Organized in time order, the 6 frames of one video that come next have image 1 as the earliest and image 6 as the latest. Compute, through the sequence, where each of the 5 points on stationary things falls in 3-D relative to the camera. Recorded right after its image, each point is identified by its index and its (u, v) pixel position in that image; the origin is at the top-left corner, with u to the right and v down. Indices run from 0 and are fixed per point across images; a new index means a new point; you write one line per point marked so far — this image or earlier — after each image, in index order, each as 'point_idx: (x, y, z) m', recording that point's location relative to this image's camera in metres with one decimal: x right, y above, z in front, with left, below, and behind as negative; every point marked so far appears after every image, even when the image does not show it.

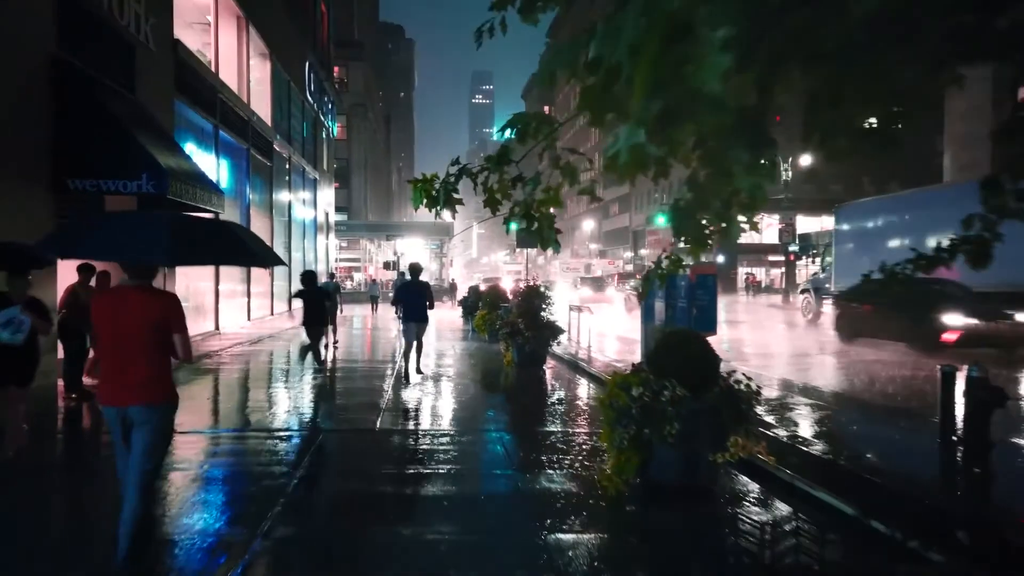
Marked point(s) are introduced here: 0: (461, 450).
0: (-0.6, -1.8, +8.9) m
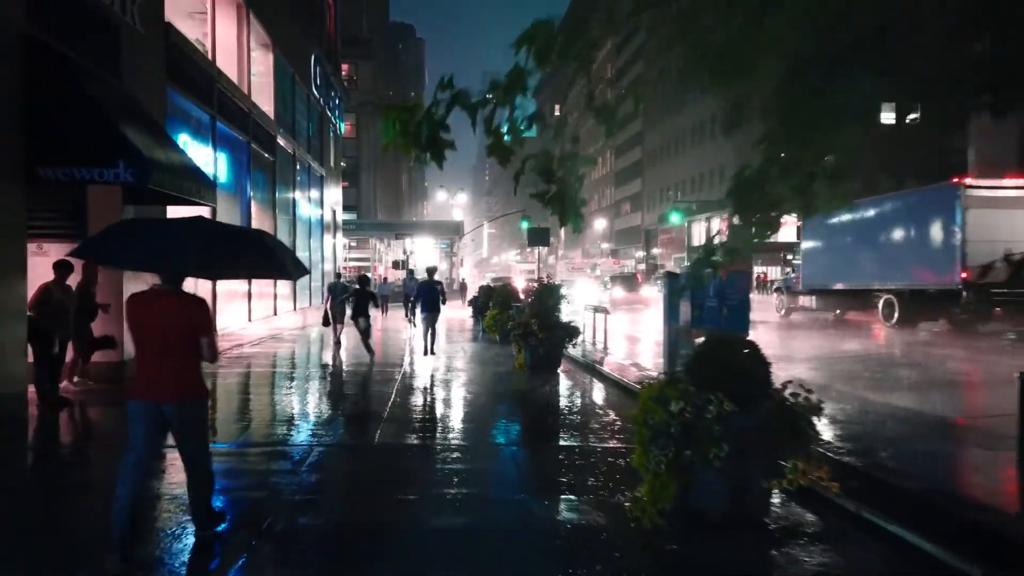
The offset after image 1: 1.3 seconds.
0: (-0.4, -1.7, +8.0) m
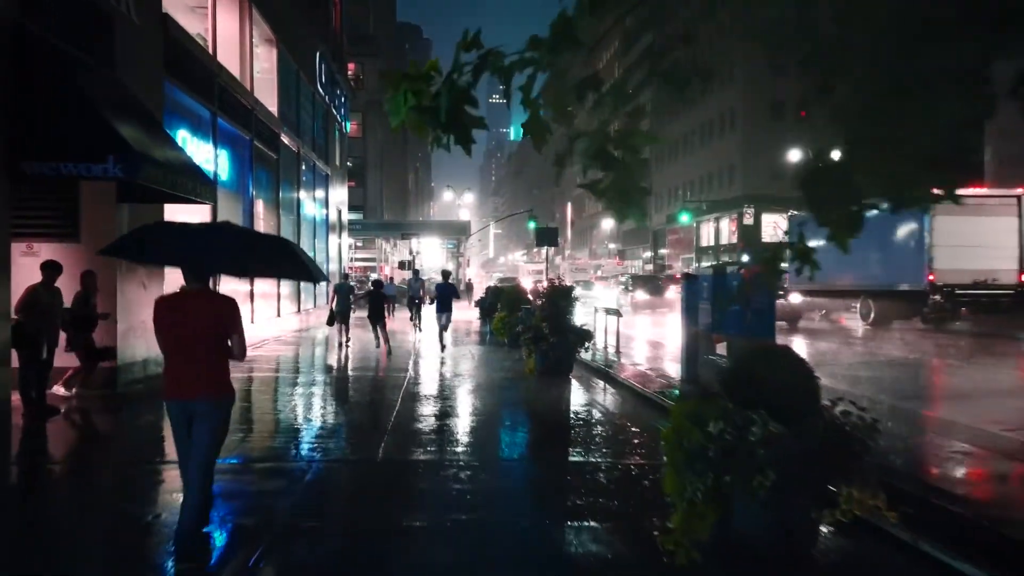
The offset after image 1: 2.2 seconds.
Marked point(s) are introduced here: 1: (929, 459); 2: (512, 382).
0: (-0.3, -1.8, +7.5) m
1: (+3.9, -1.6, +7.9) m
2: (0.0, -1.6, +14.1) m
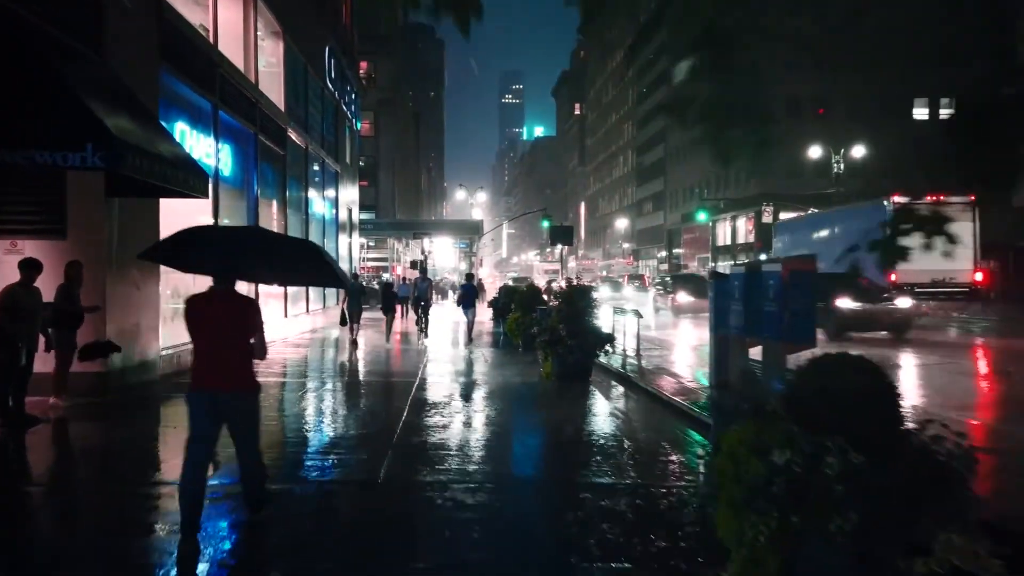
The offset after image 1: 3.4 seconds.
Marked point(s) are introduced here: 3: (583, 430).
0: (-0.2, -1.8, +6.7) m
1: (+4.1, -1.6, +7.1) m
2: (+0.2, -1.6, +13.3) m
3: (+0.9, -1.7, +10.2) m
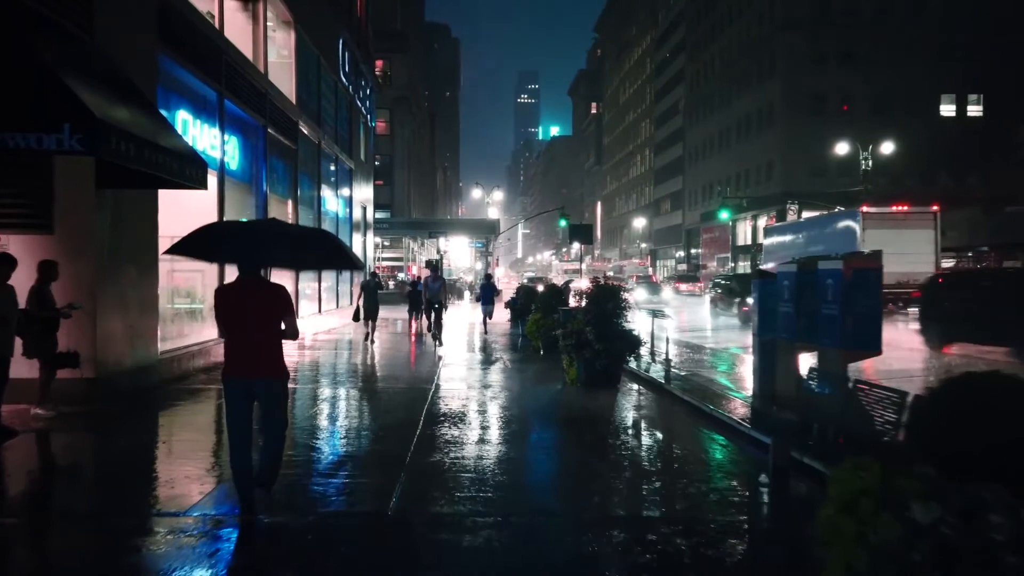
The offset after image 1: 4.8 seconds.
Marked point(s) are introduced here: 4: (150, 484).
0: (0.0, -1.8, +5.8) m
1: (+4.3, -1.6, +6.1) m
2: (+0.6, -1.6, +12.4) m
3: (+1.2, -1.7, +9.3) m
4: (-3.3, -1.8, +7.7) m
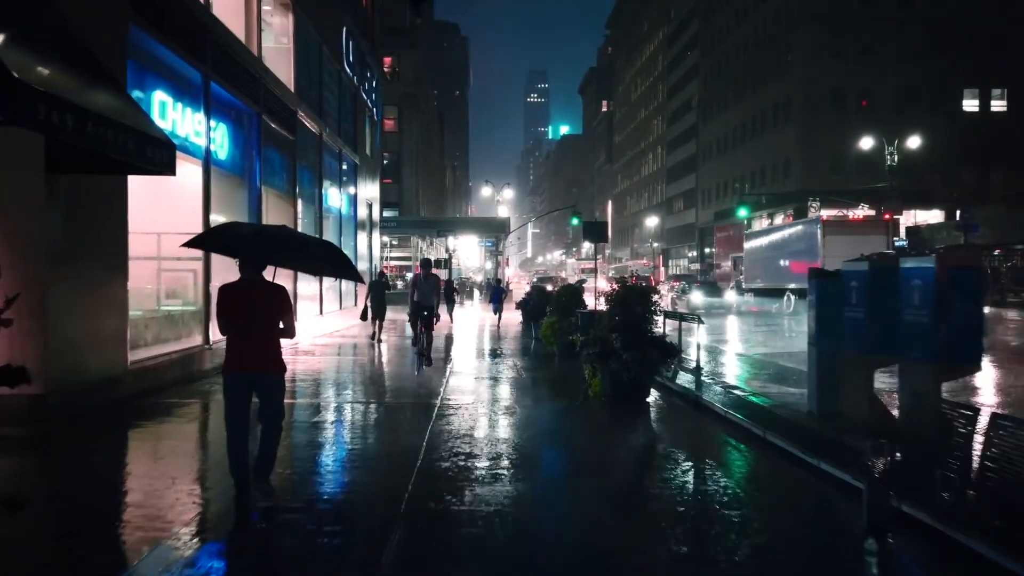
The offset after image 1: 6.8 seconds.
0: (+0.2, -1.8, +4.4) m
1: (+4.5, -1.6, +4.6) m
2: (+0.8, -1.6, +11.0) m
3: (+1.3, -1.7, +7.9) m
4: (-3.2, -1.8, +6.4) m
